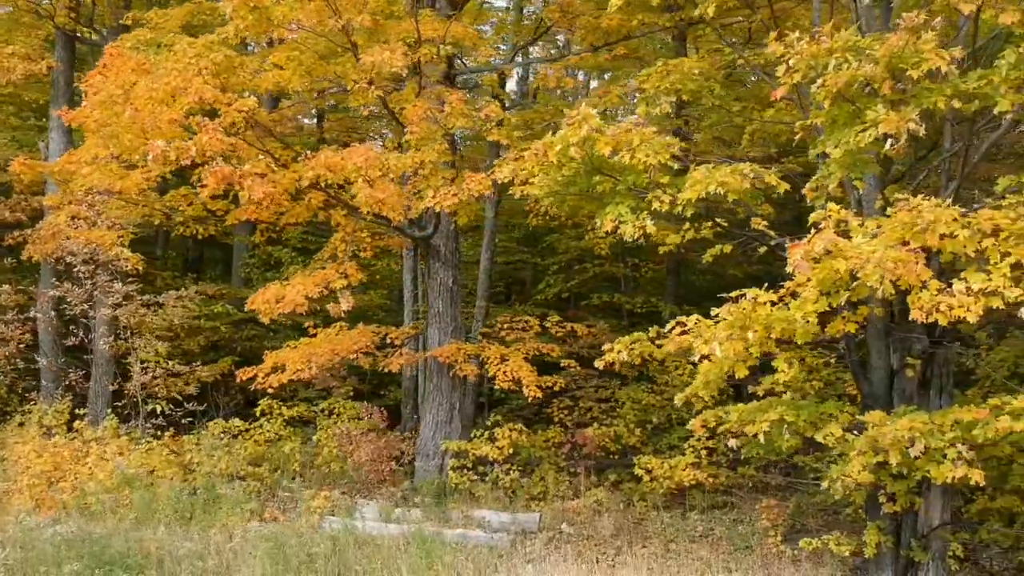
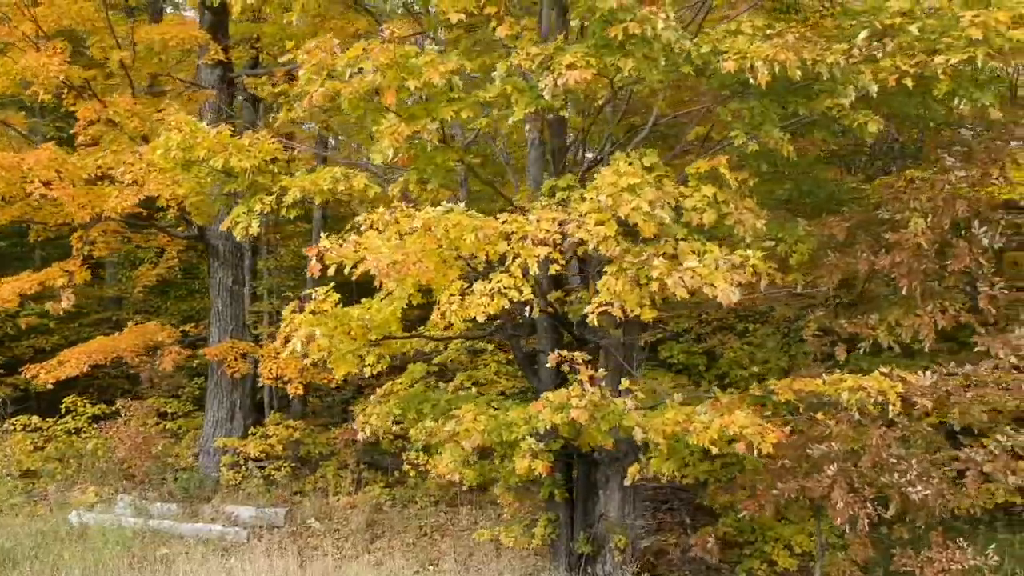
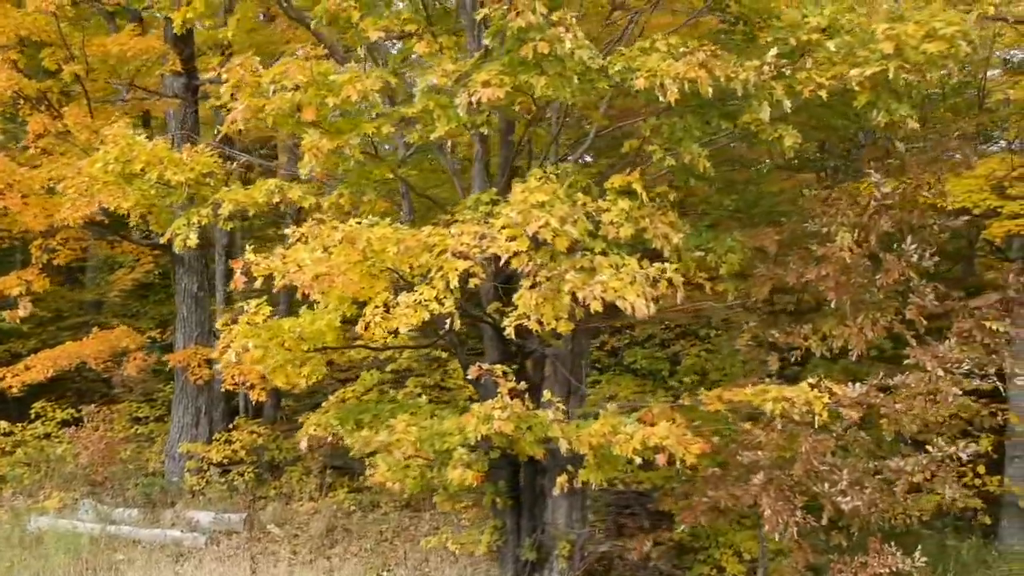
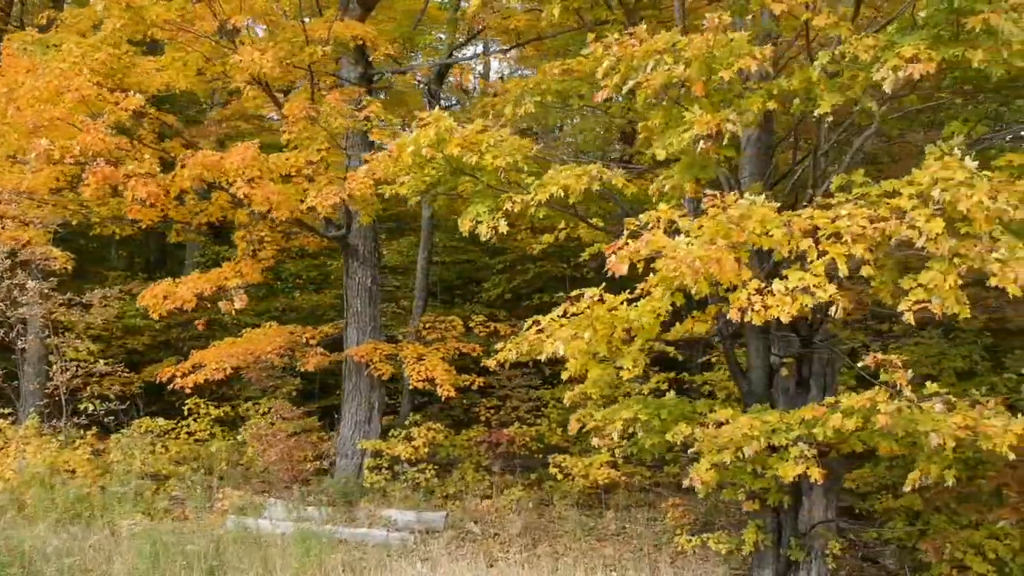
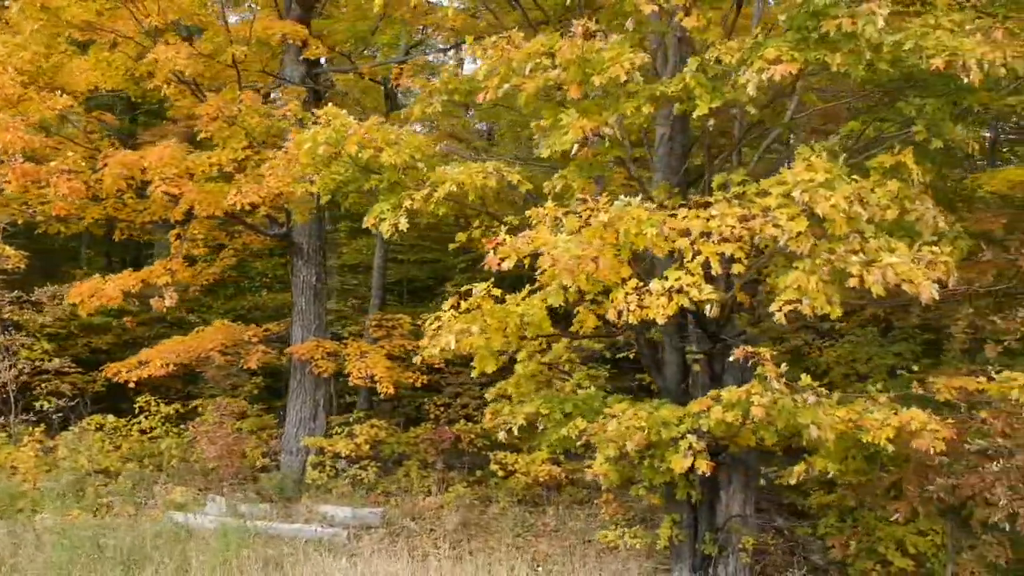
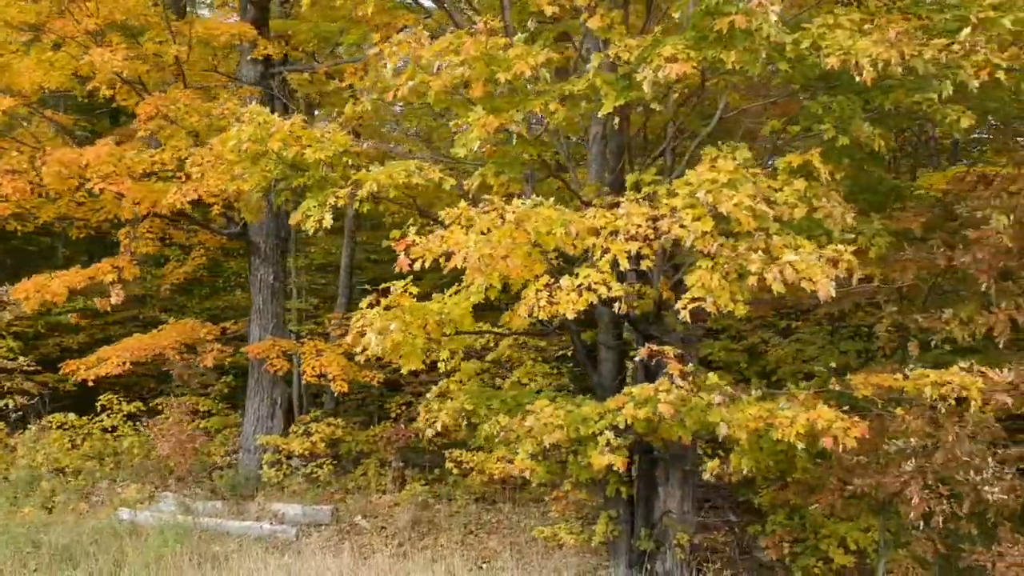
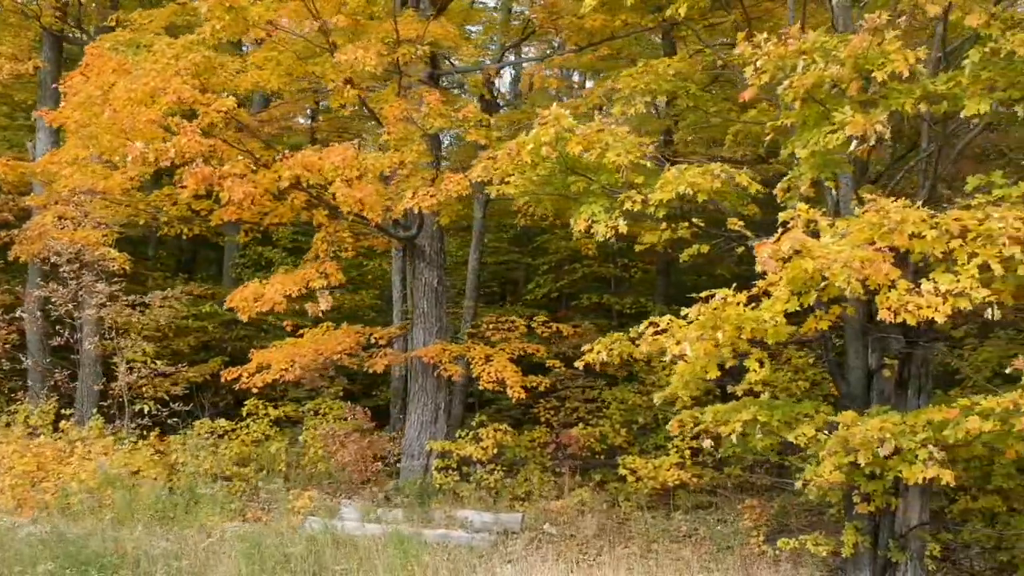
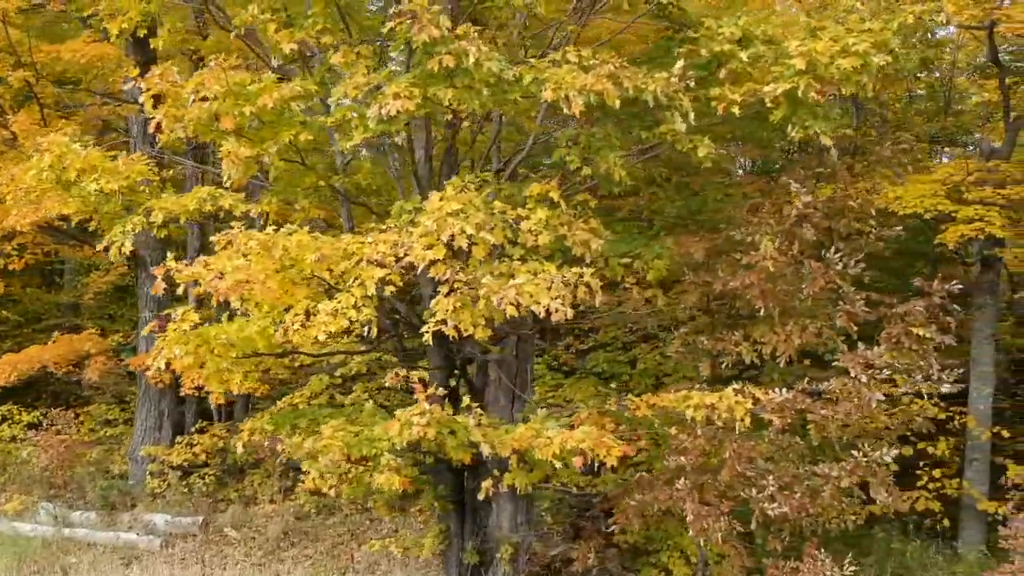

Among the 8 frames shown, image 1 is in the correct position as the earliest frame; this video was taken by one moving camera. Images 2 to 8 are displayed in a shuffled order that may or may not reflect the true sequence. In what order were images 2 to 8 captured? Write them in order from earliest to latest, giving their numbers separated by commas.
7, 4, 5, 6, 2, 3, 8
